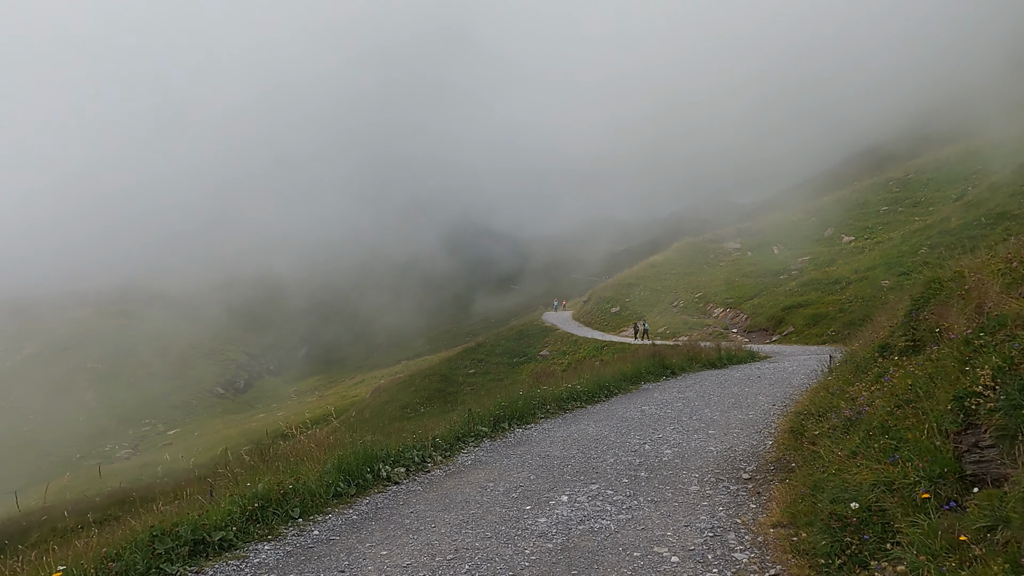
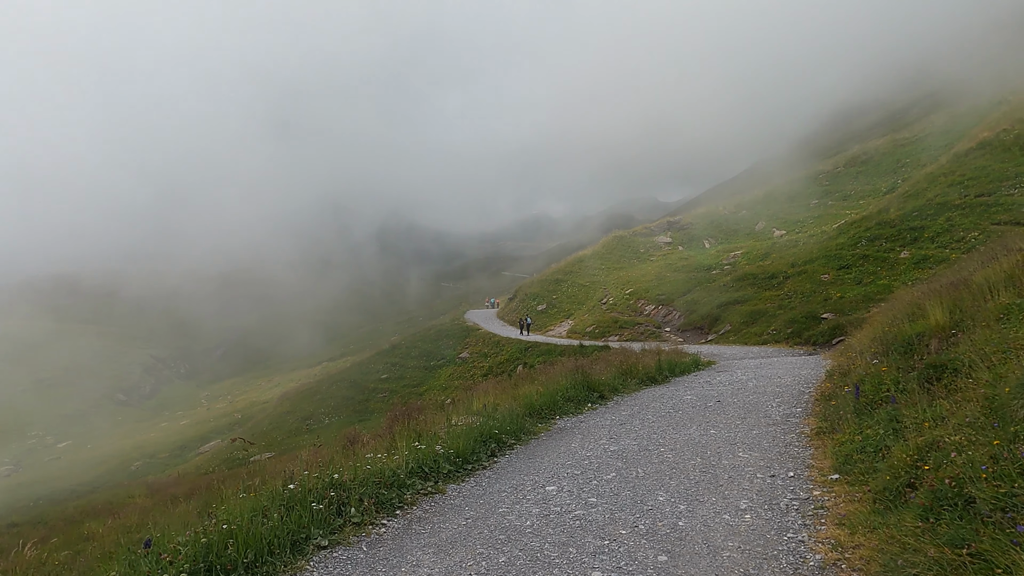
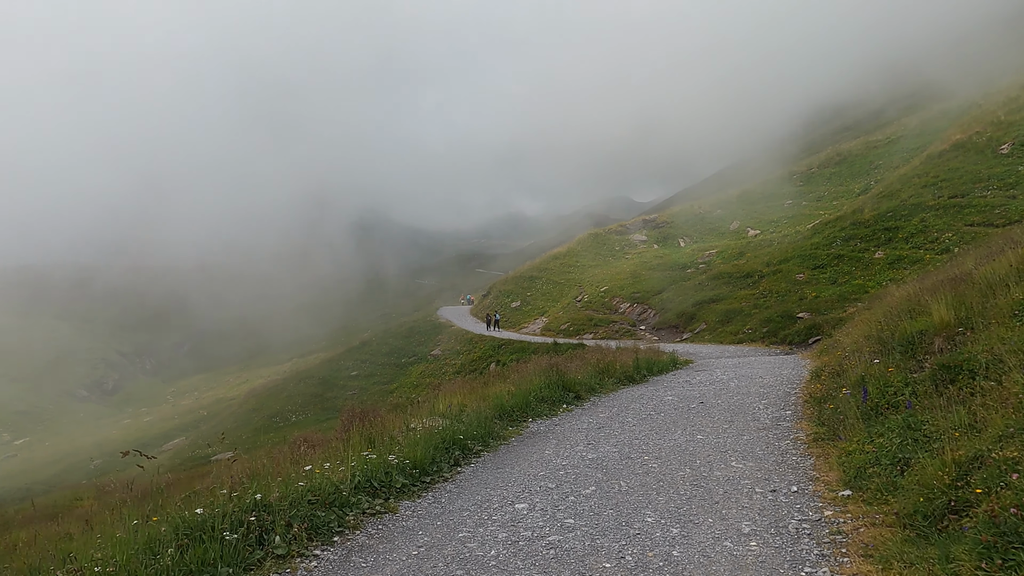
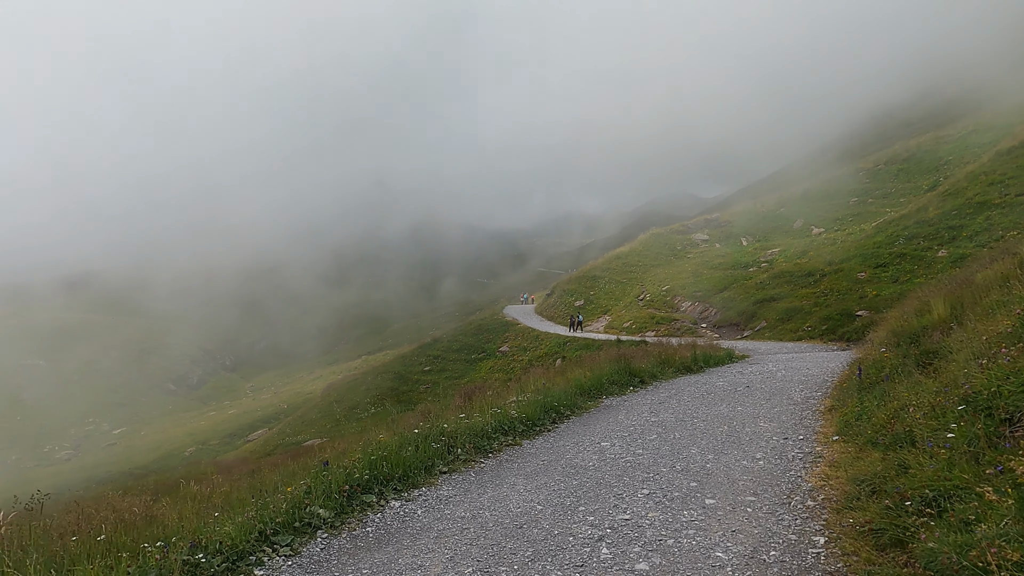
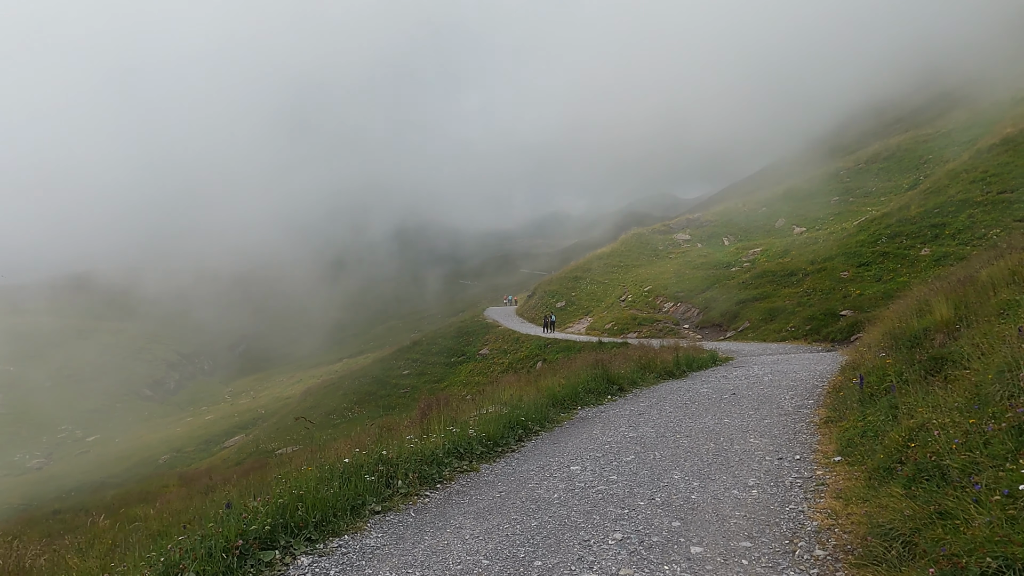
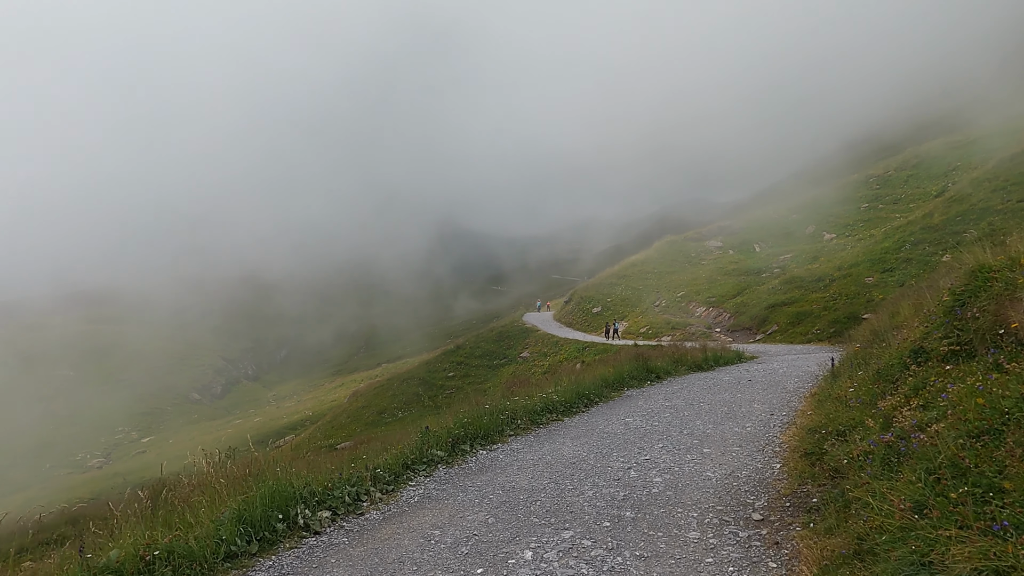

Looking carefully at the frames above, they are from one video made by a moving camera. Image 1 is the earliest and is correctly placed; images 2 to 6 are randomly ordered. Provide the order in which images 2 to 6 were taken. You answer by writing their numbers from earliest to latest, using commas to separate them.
6, 4, 5, 2, 3
